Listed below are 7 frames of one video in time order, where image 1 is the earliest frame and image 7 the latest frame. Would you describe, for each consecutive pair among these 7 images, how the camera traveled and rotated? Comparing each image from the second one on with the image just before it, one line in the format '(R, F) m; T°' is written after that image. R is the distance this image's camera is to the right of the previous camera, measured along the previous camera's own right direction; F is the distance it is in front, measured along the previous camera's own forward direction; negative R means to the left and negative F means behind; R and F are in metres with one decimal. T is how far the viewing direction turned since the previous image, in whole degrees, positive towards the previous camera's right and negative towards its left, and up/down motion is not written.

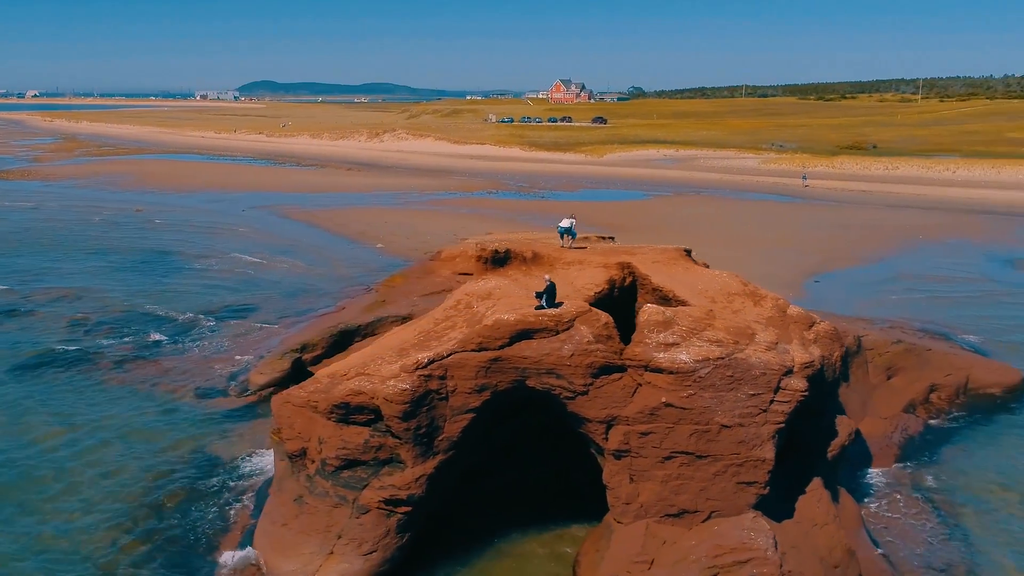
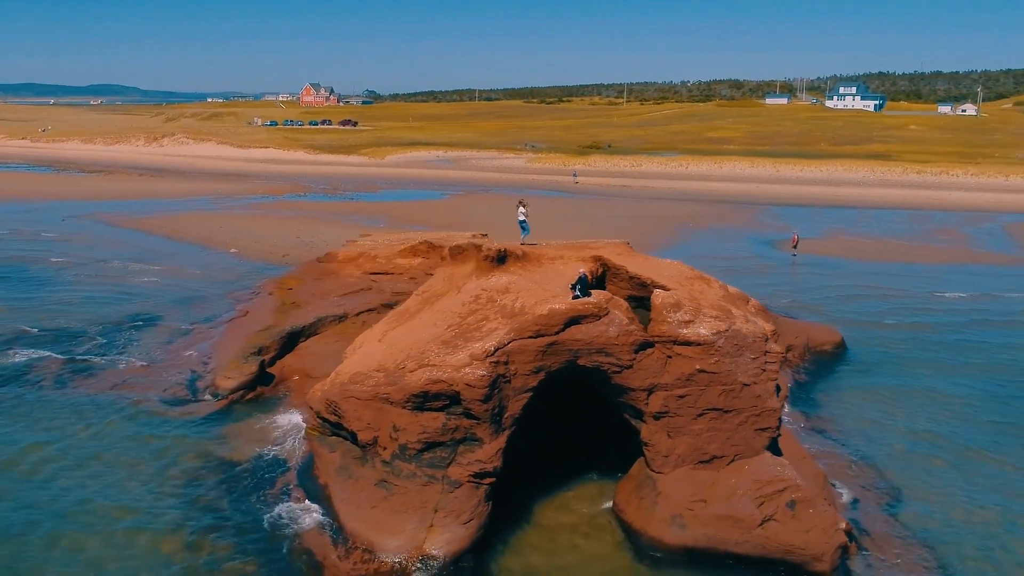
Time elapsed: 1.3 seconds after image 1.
(-3.5, -0.7) m; +19°
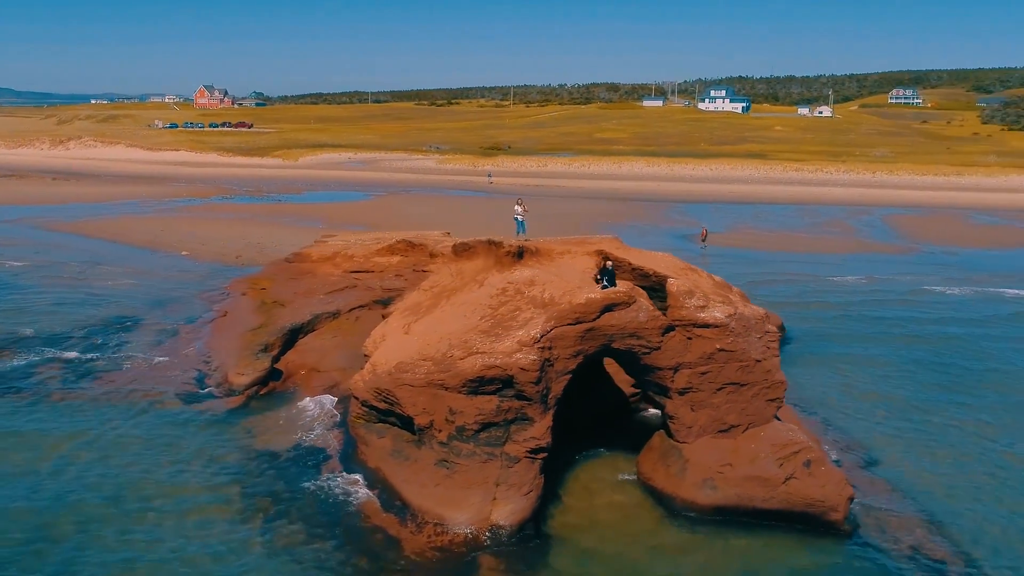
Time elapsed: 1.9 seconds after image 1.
(-1.9, -0.7) m; +9°
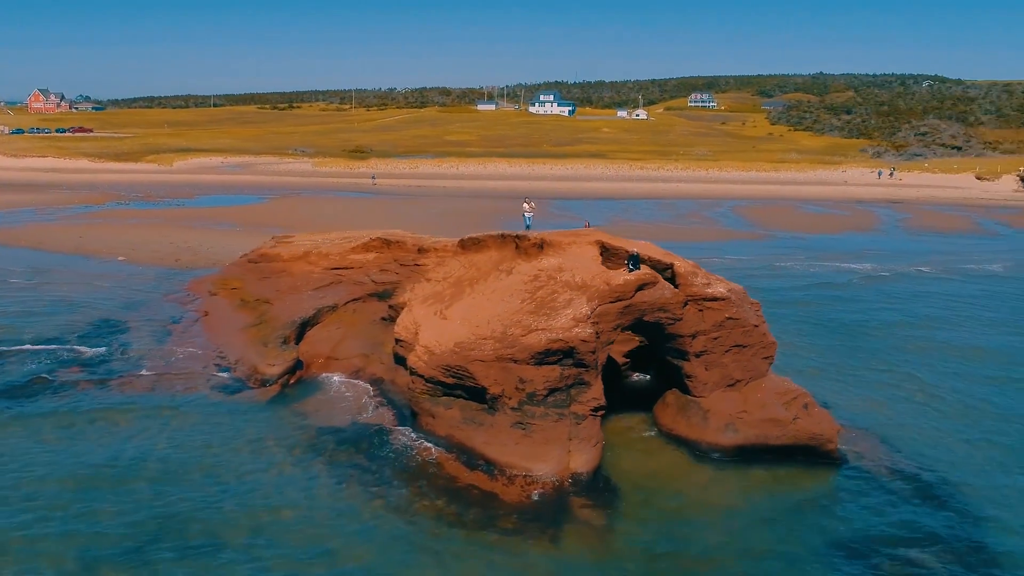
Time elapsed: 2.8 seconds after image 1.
(-3.2, -1.3) m; +13°
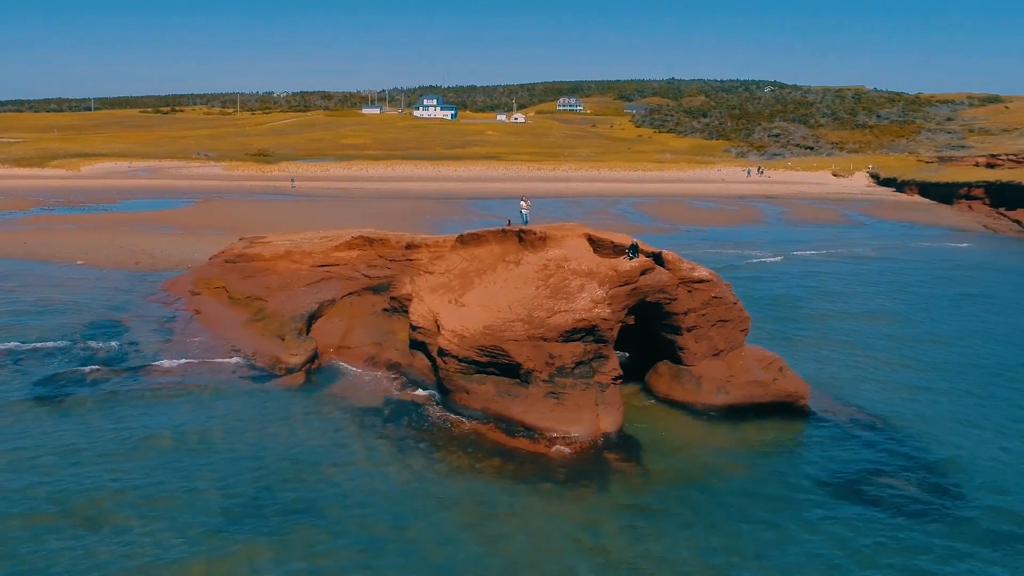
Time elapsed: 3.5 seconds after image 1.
(-2.5, -1.3) m; +9°
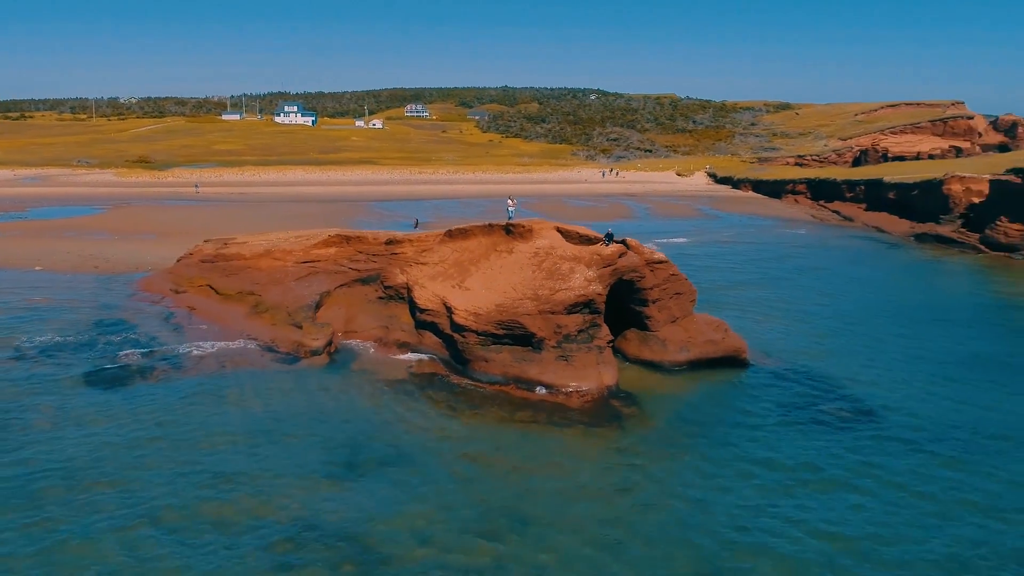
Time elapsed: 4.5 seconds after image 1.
(-3.4, -2.2) m; +12°
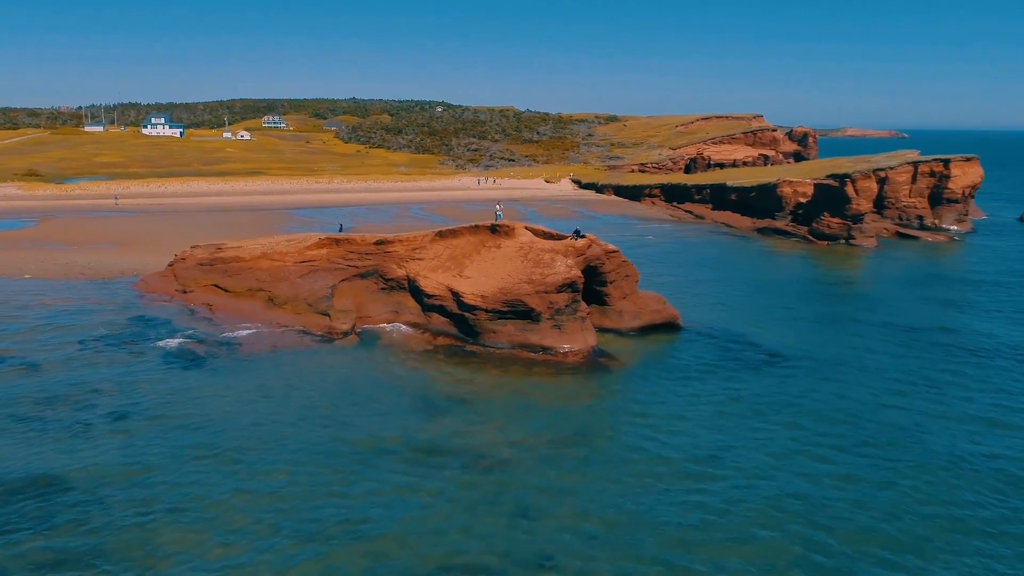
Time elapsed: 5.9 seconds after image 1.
(-3.9, -3.3) m; +11°
